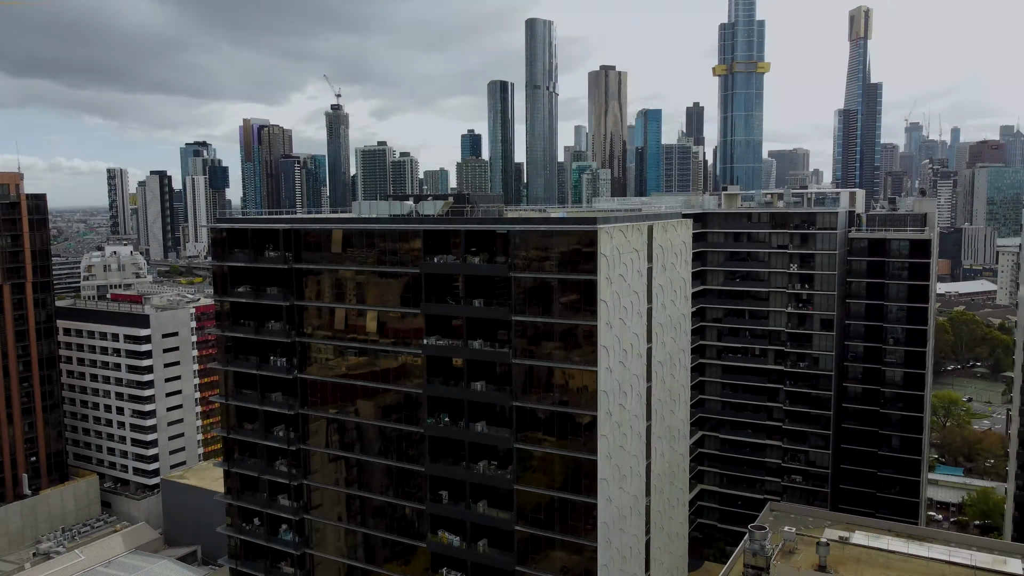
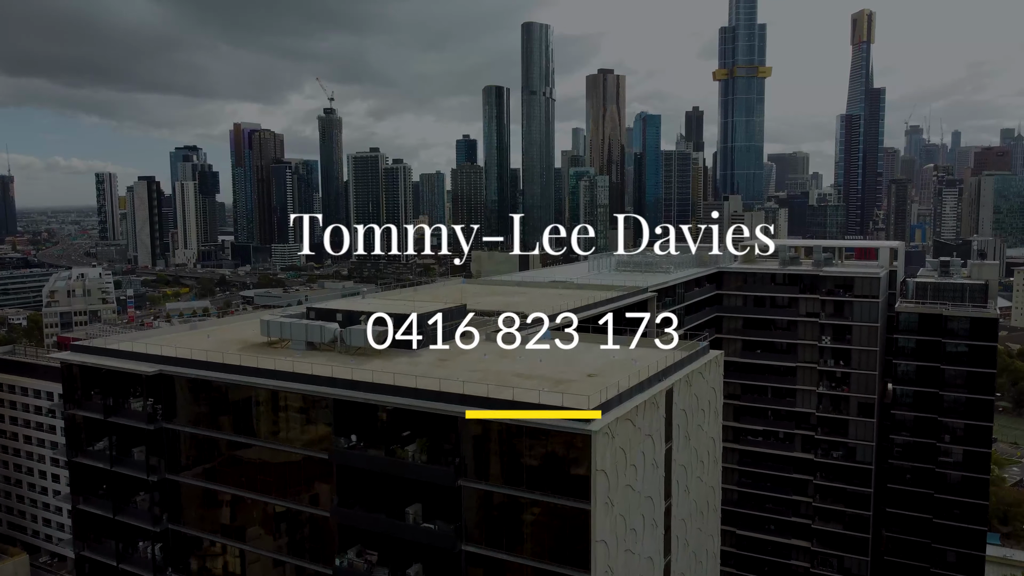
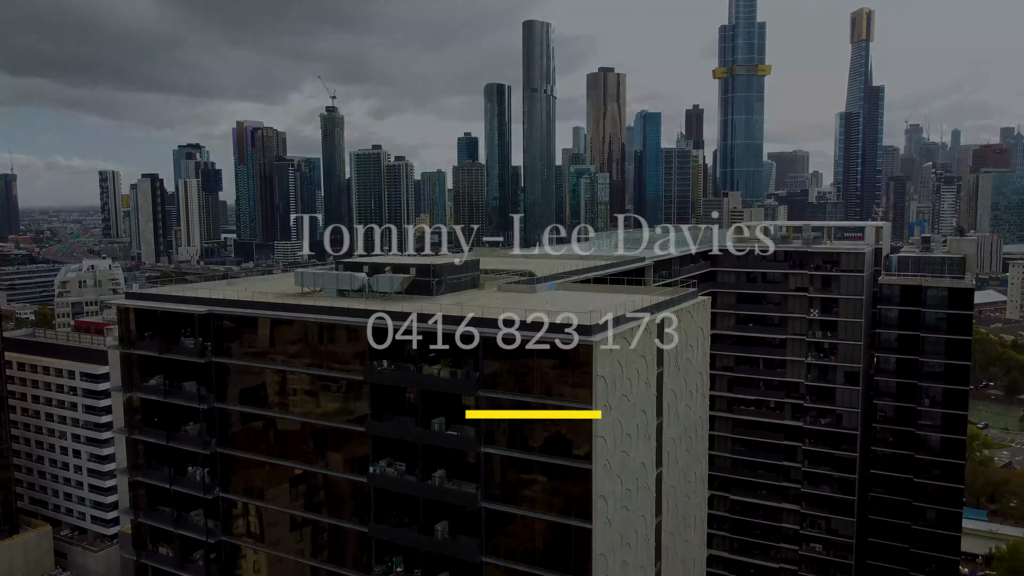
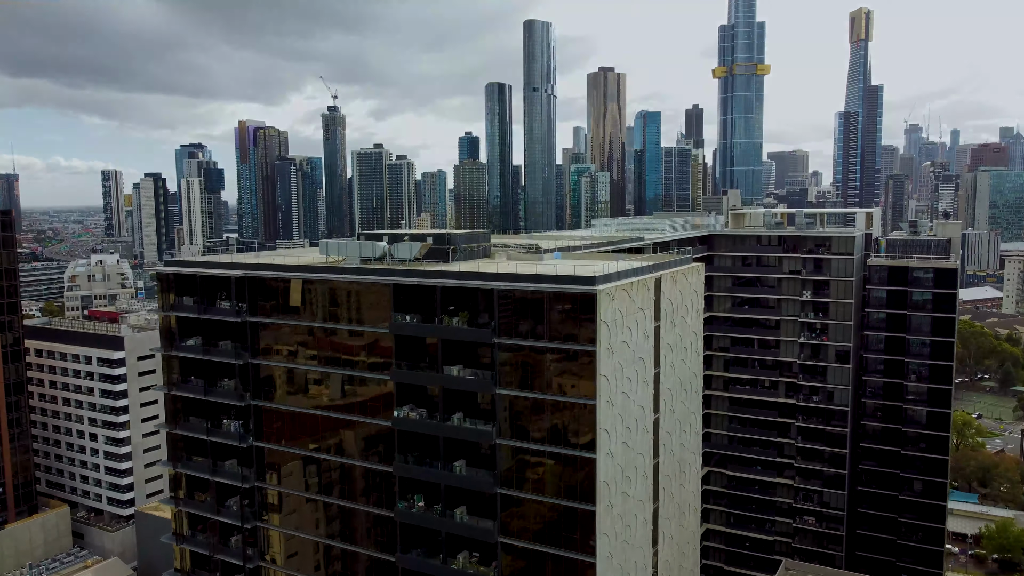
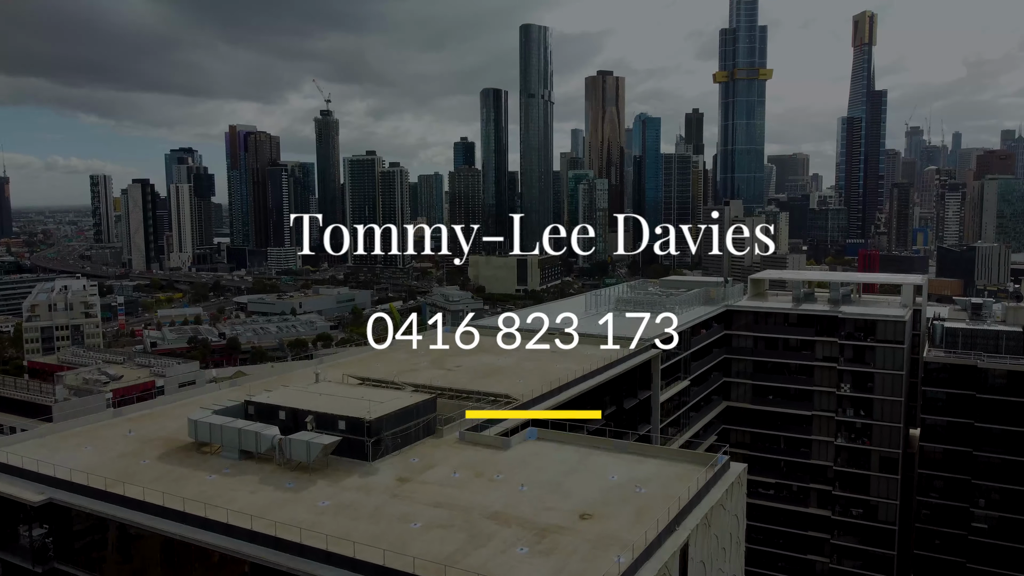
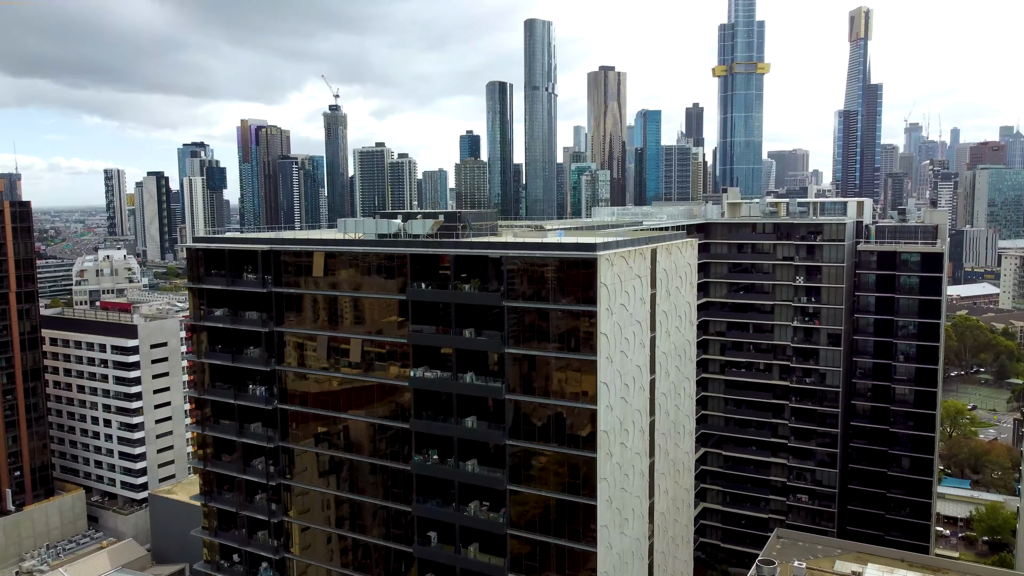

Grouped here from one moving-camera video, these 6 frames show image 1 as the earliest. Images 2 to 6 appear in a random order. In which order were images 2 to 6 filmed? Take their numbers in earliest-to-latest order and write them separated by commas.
6, 4, 3, 2, 5
